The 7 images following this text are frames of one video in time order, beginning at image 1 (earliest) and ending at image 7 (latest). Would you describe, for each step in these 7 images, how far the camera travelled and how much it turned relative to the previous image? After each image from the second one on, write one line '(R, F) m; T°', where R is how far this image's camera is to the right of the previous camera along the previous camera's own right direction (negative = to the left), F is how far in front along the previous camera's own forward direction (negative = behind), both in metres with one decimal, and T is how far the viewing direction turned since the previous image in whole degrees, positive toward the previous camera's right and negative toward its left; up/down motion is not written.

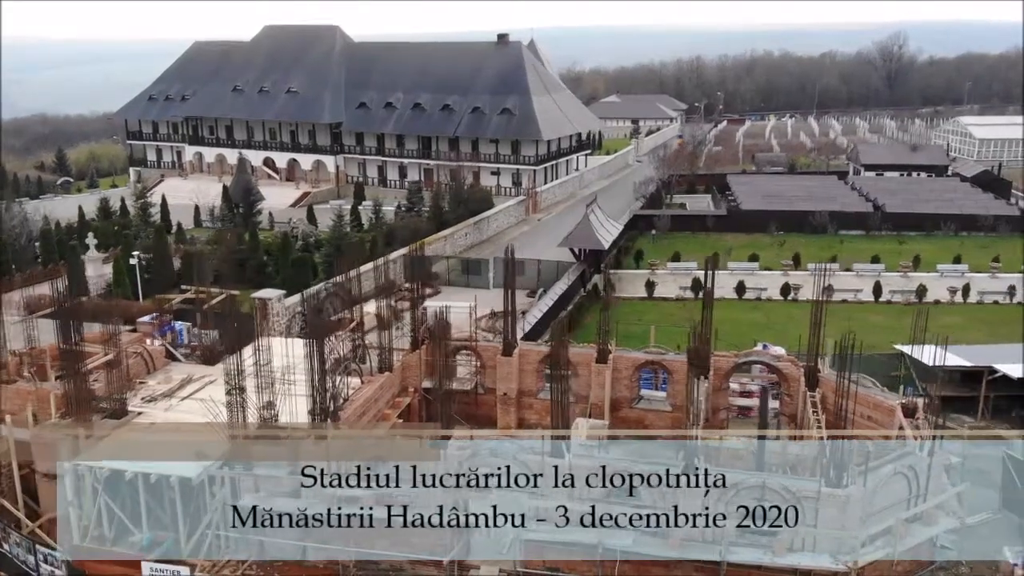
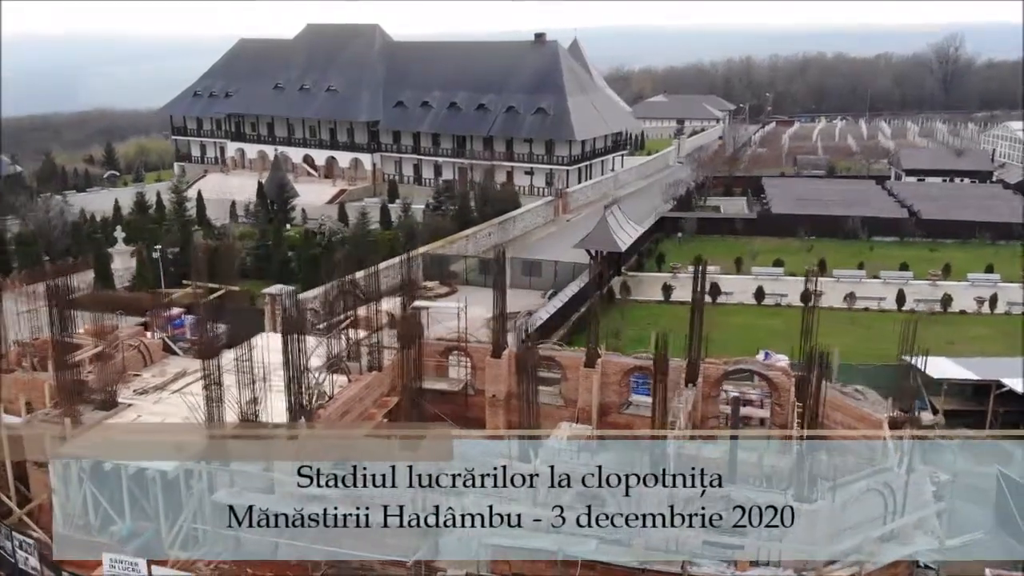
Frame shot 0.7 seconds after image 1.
(+0.8, +0.1) m; -3°
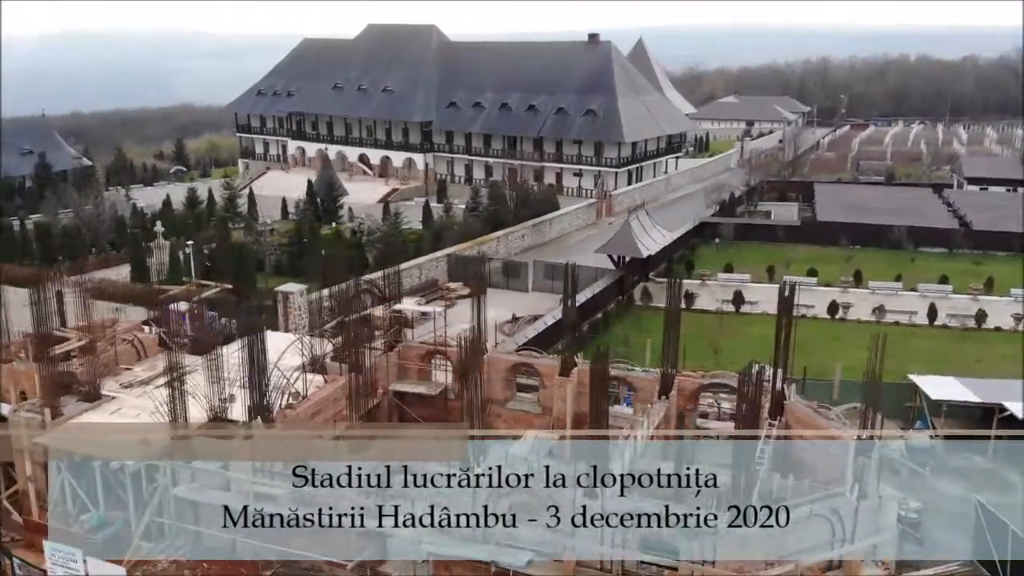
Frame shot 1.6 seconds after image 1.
(+1.2, +0.1) m; -5°
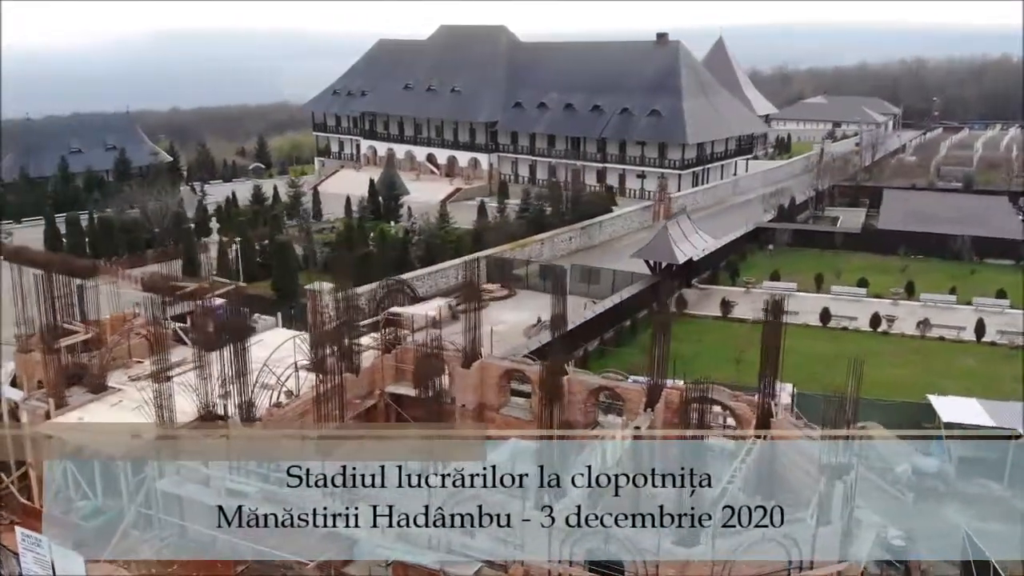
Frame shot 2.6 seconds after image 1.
(+1.2, +0.1) m; -6°
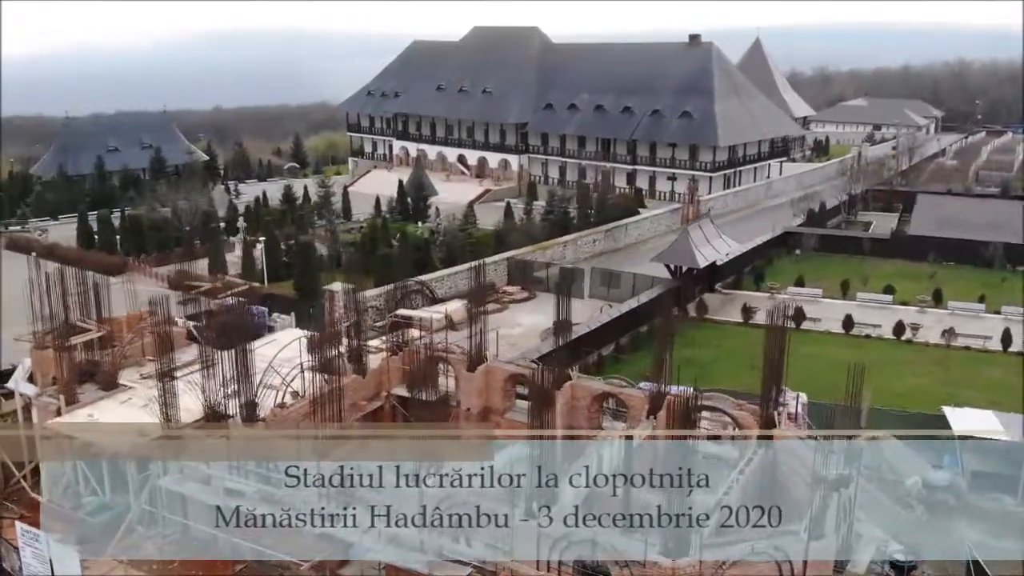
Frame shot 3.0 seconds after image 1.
(+0.4, 0.0) m; -2°
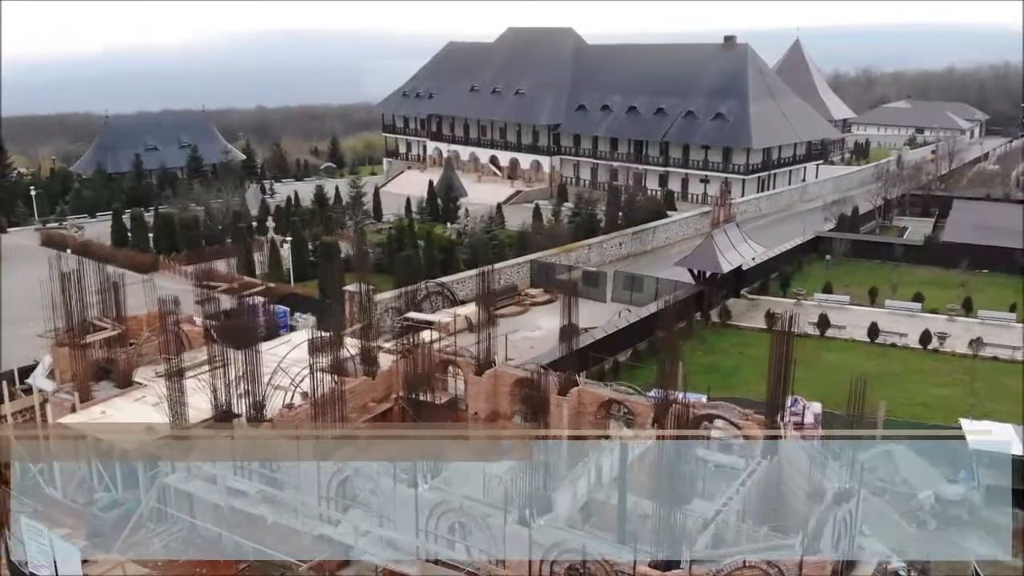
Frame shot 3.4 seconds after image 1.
(+0.4, 0.0) m; -2°
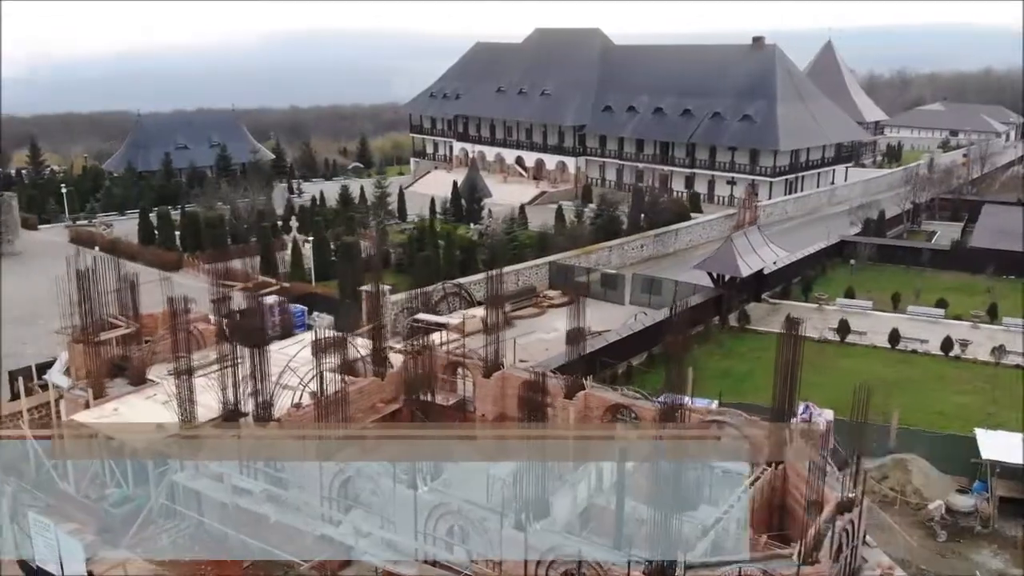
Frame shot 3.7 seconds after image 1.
(+0.3, 0.0) m; -2°
